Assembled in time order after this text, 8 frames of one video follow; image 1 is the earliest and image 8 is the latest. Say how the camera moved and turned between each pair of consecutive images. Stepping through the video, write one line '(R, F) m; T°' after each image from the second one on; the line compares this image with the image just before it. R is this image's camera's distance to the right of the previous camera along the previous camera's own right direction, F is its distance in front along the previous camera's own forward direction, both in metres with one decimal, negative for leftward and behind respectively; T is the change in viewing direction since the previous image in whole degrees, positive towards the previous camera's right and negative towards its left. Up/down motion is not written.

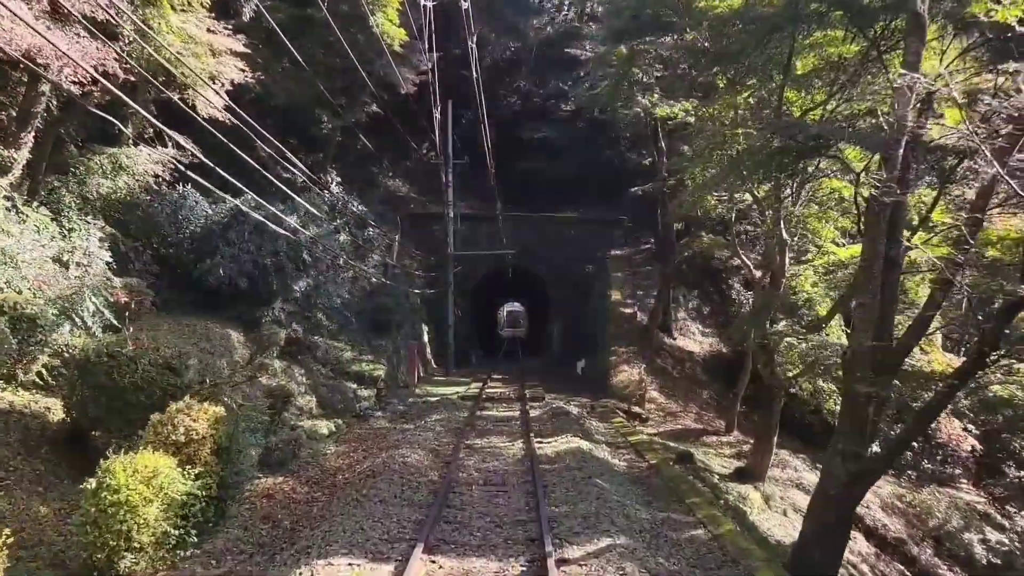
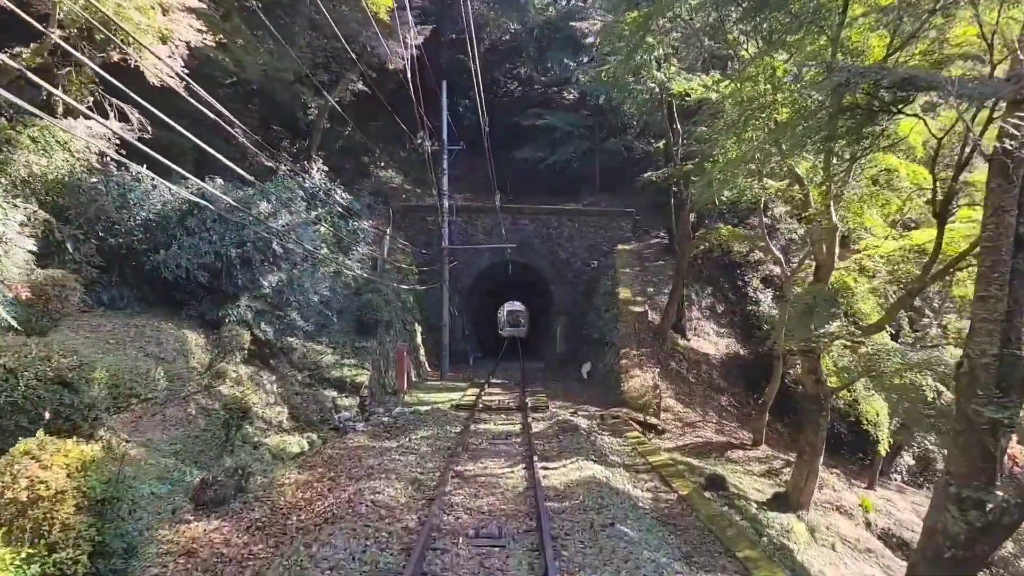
(0.0, +1.7) m; 0°
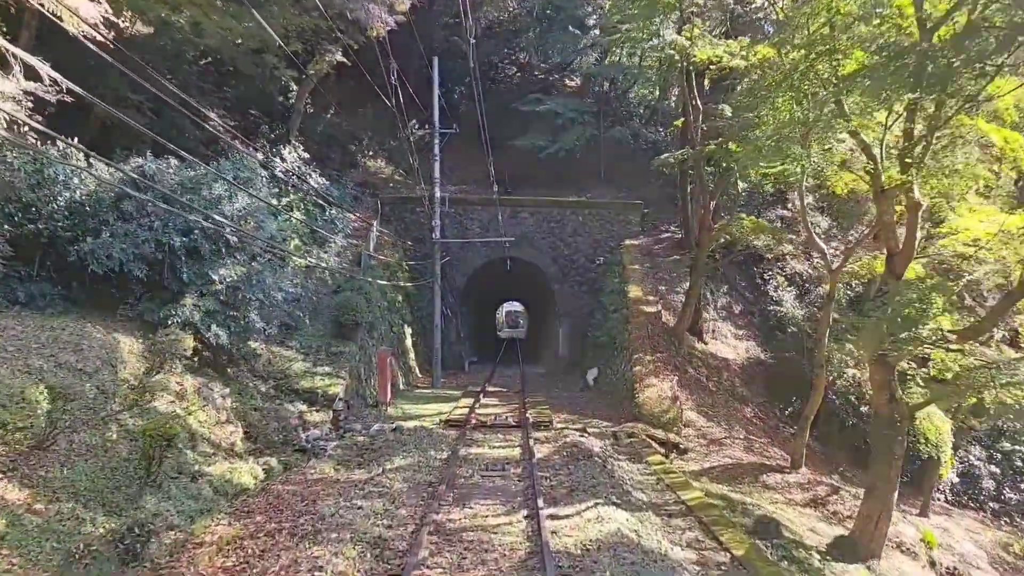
(0.0, +1.9) m; 0°
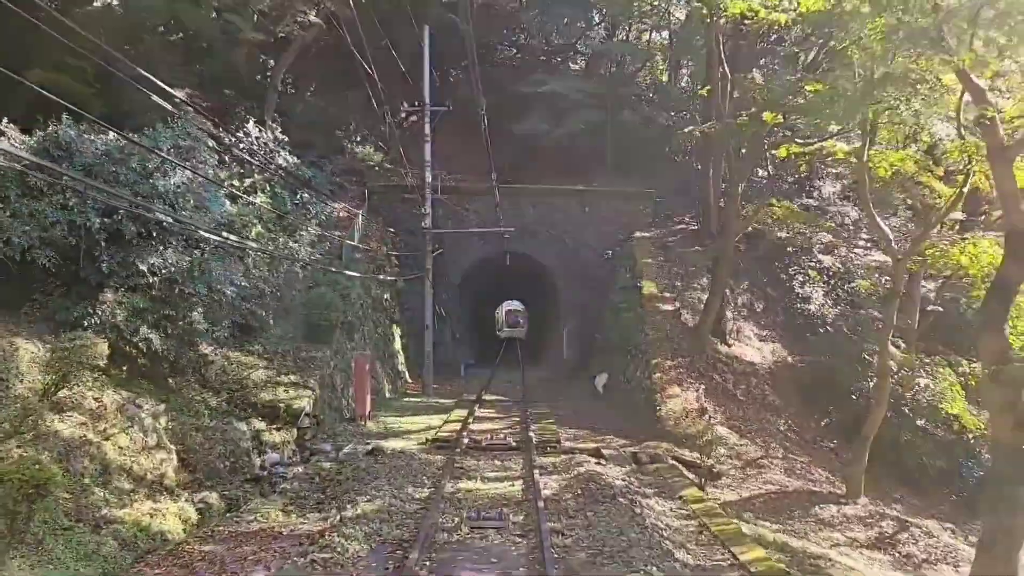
(0.0, +2.0) m; 0°
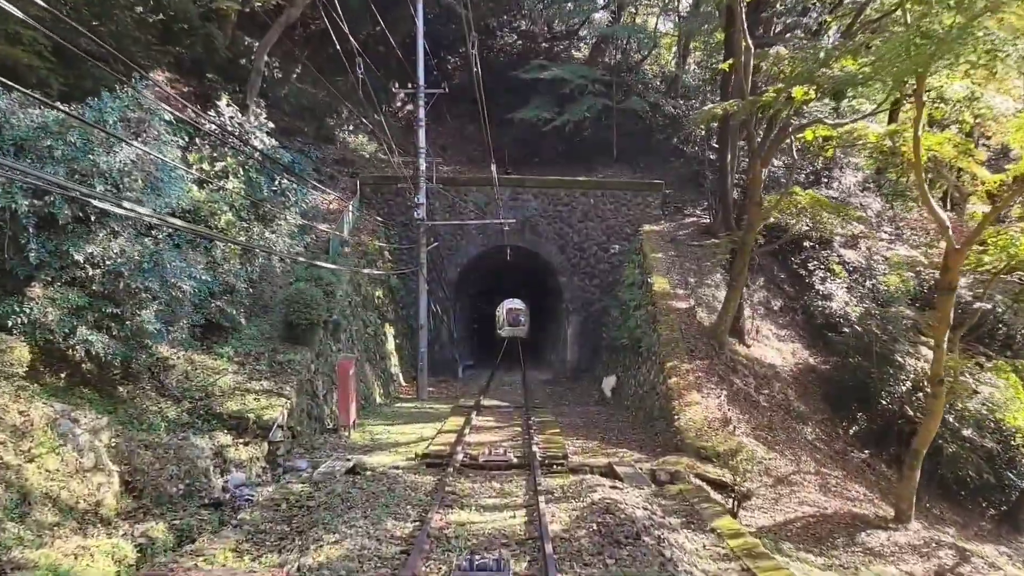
(0.0, +1.2) m; 0°
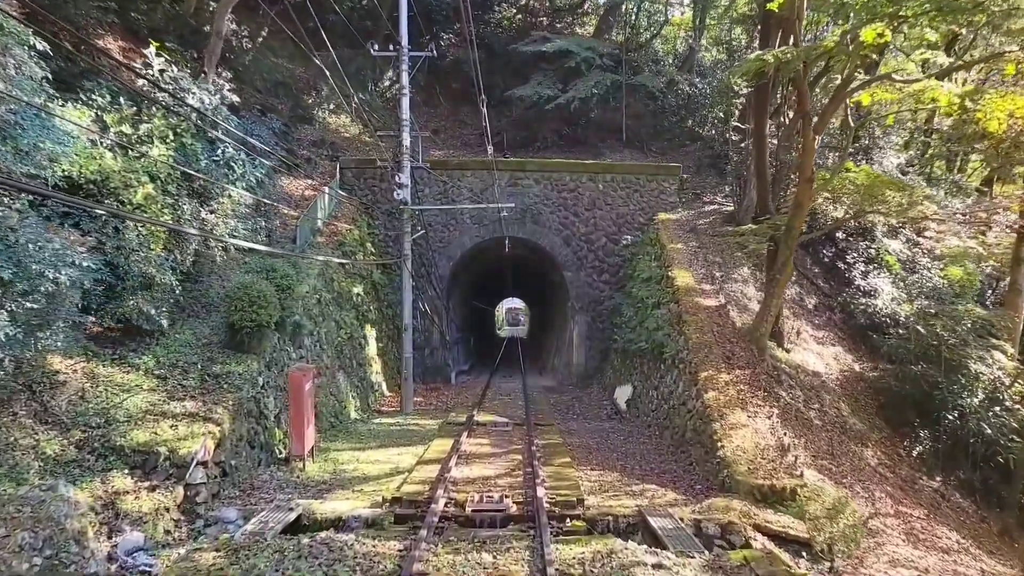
(0.0, +2.2) m; 0°
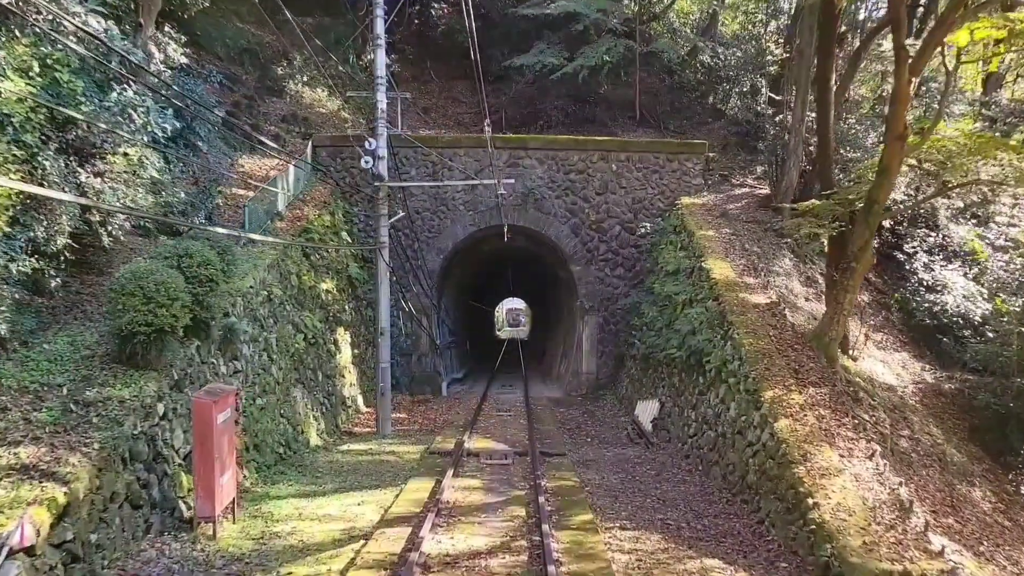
(0.0, +2.4) m; 0°
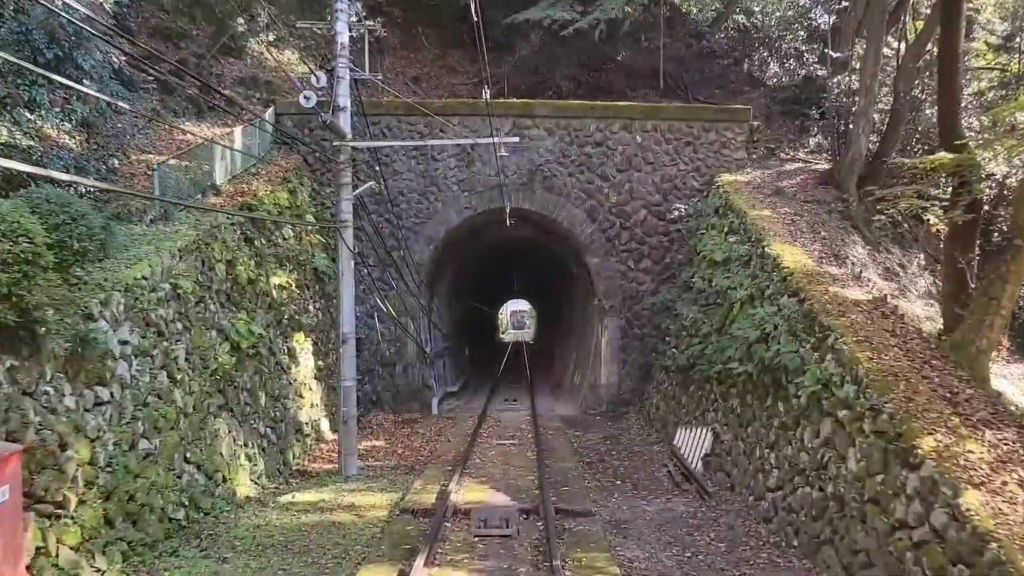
(0.0, +2.7) m; 0°
